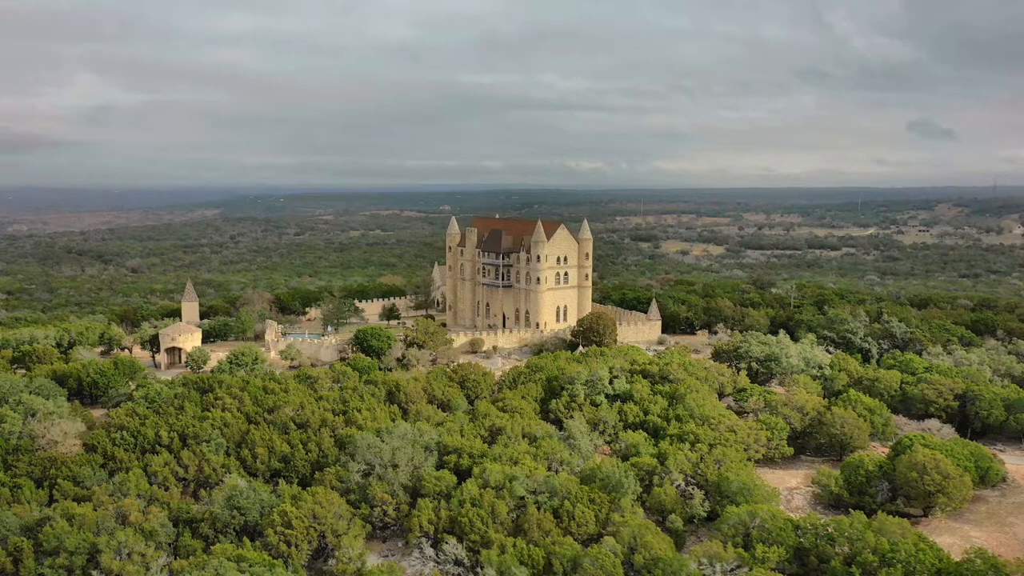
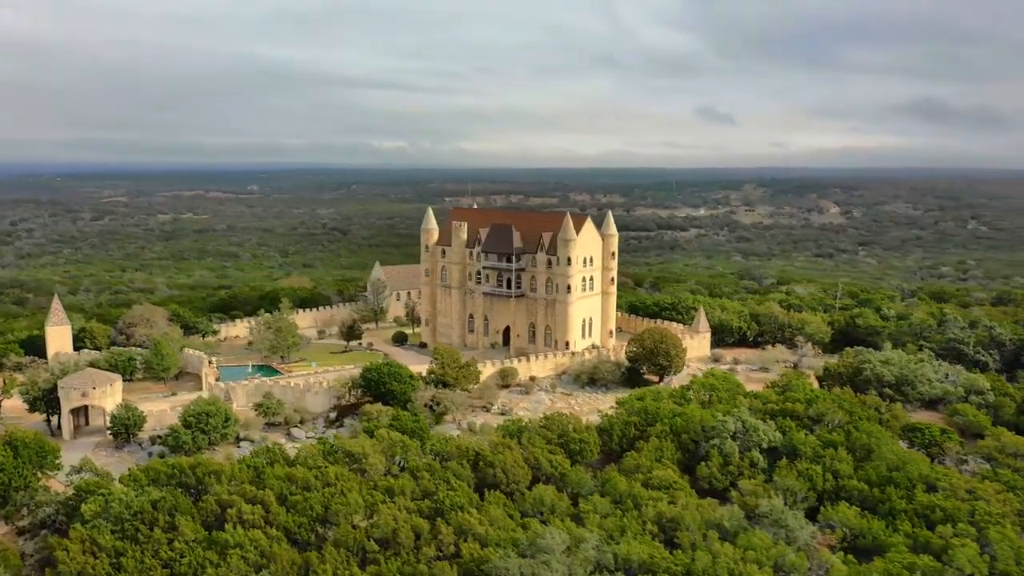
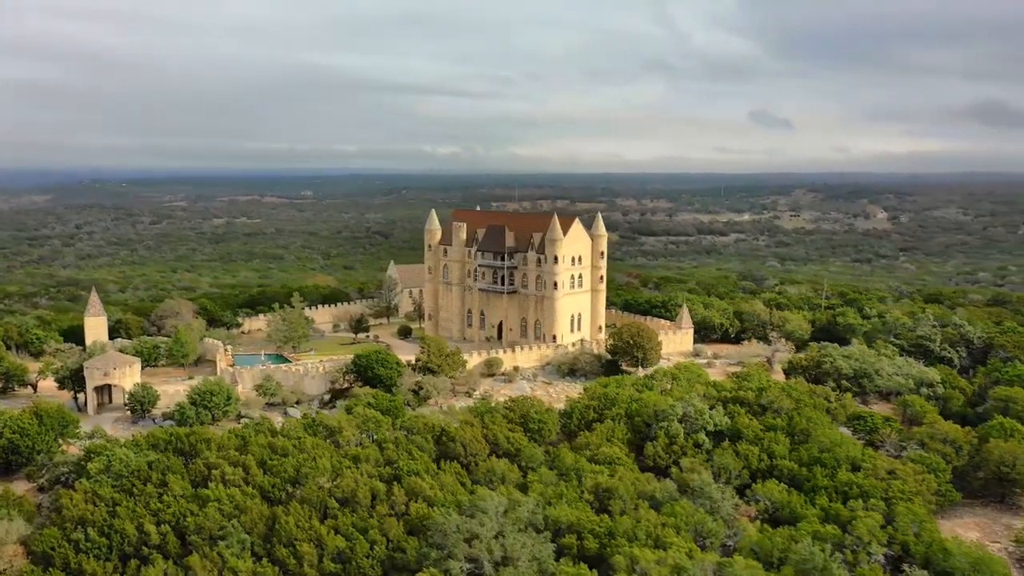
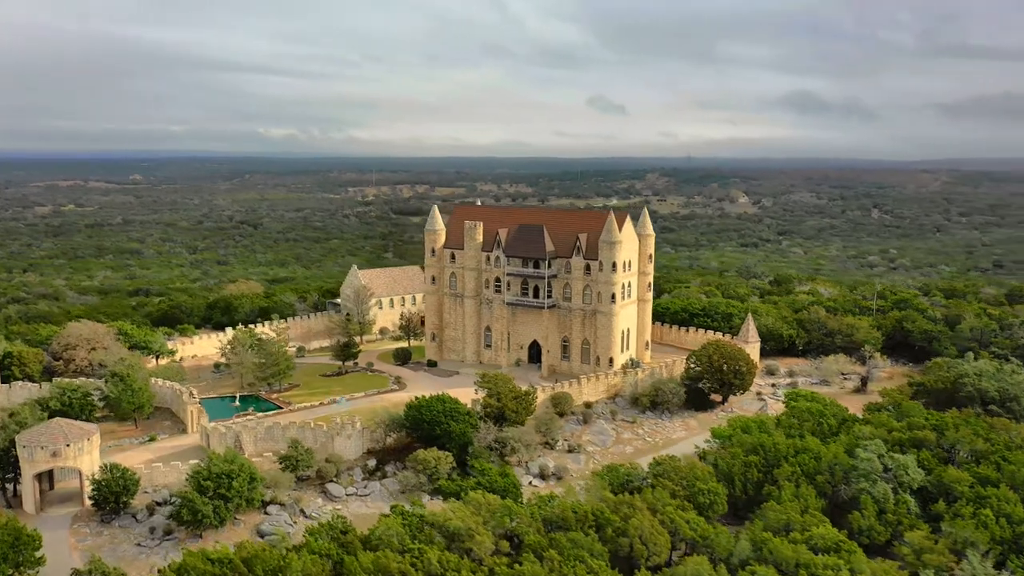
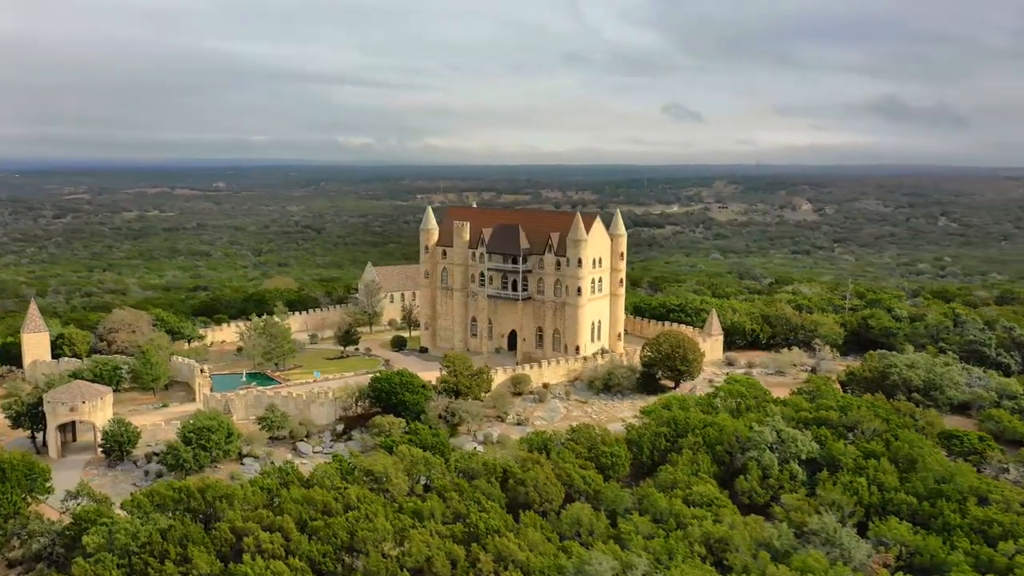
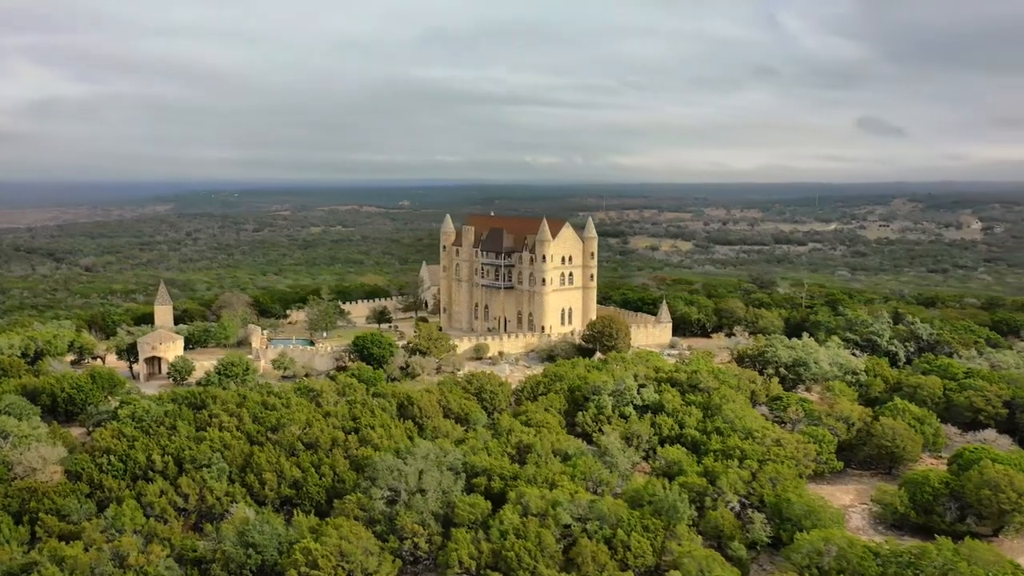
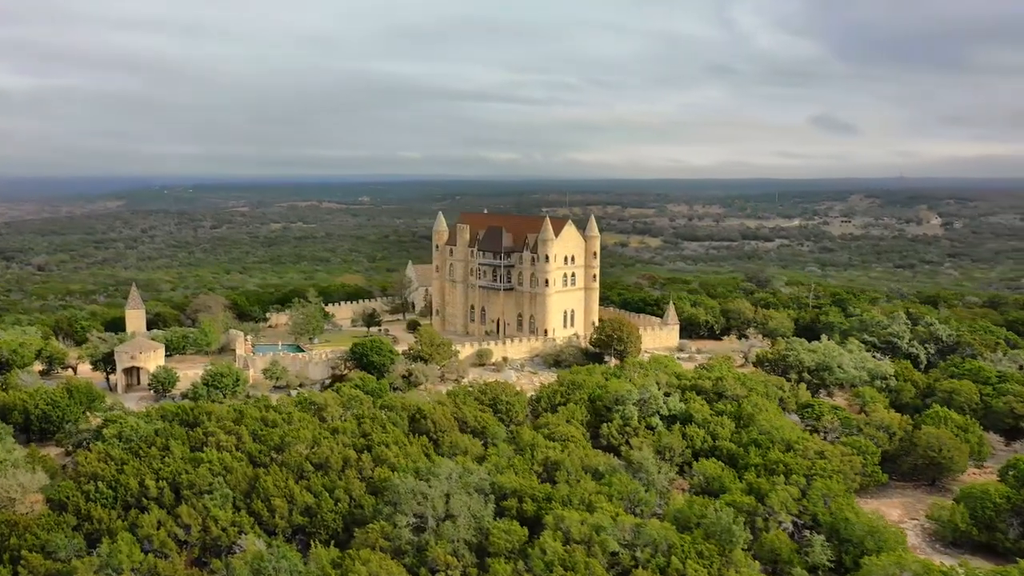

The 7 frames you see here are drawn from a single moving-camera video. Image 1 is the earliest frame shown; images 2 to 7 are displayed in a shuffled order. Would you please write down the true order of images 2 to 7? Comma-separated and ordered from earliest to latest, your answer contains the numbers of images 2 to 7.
6, 7, 3, 2, 5, 4
